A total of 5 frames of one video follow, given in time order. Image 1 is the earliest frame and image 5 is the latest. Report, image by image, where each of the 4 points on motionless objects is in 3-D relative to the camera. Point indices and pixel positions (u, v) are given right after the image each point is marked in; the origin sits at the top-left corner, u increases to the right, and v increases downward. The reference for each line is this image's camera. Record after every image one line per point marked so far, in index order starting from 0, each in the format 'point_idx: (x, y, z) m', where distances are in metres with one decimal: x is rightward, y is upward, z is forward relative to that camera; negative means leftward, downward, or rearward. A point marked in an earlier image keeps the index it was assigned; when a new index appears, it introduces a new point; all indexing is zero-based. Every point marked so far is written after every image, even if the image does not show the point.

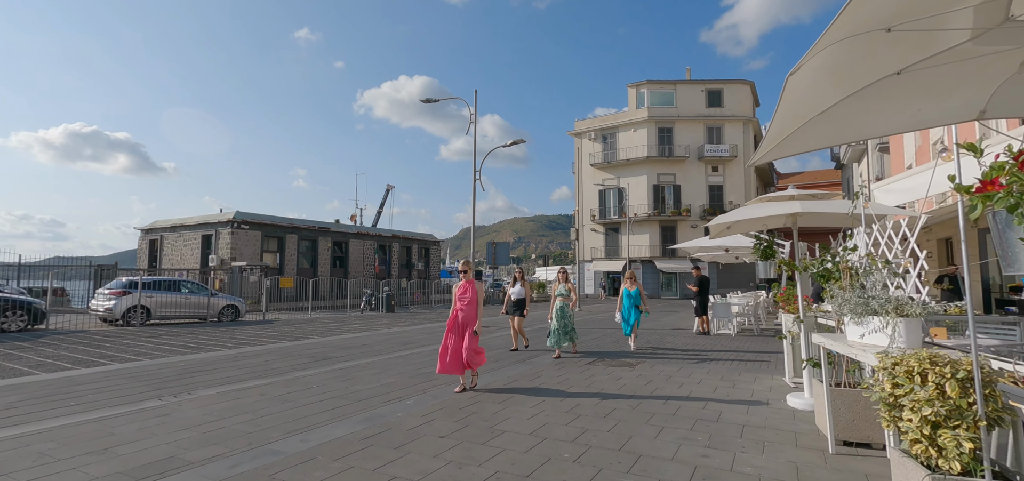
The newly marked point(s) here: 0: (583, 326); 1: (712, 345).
0: (+2.2, -2.7, +16.4) m
1: (+4.5, -2.3, +11.3) m
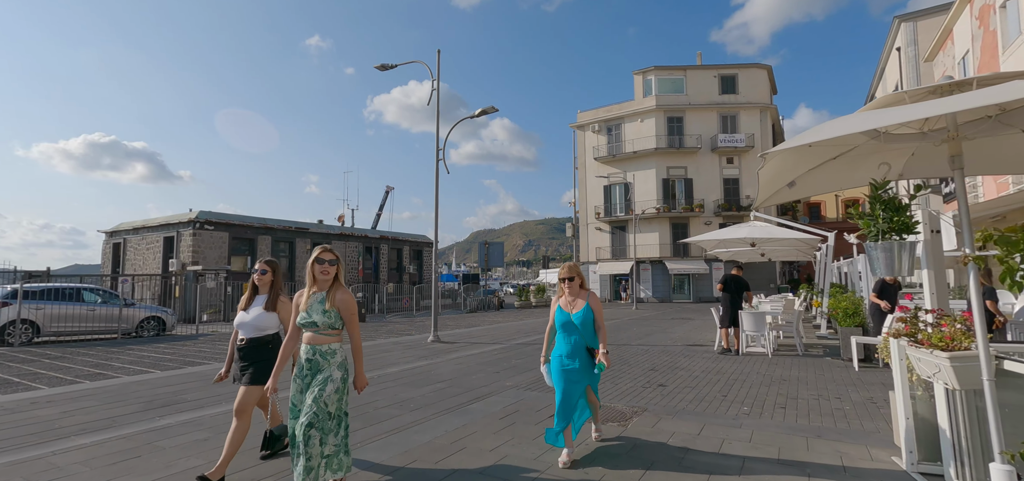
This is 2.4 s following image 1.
0: (+1.5, -2.6, +13.1) m
1: (+3.7, -2.1, +8.0) m
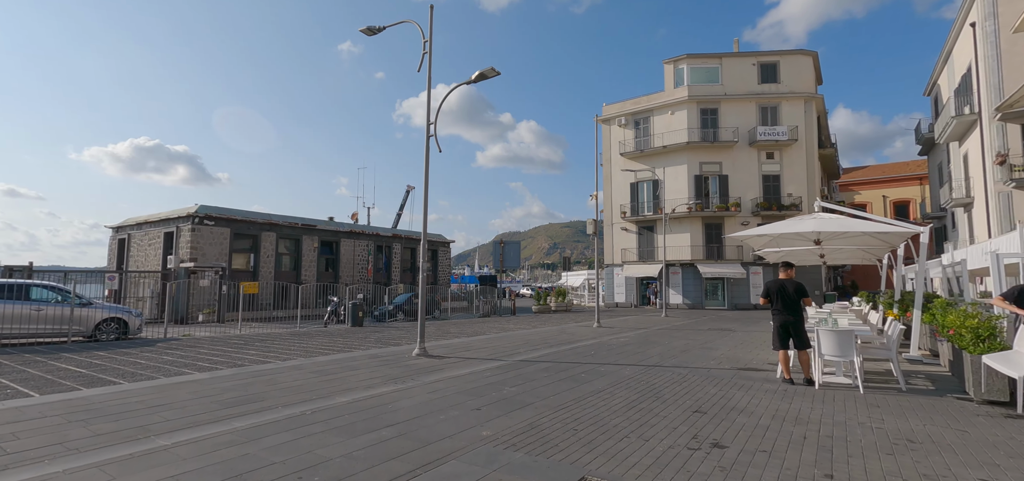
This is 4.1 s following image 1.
0: (+1.6, -2.4, +10.7) m
1: (+3.5, -1.9, +5.5) m
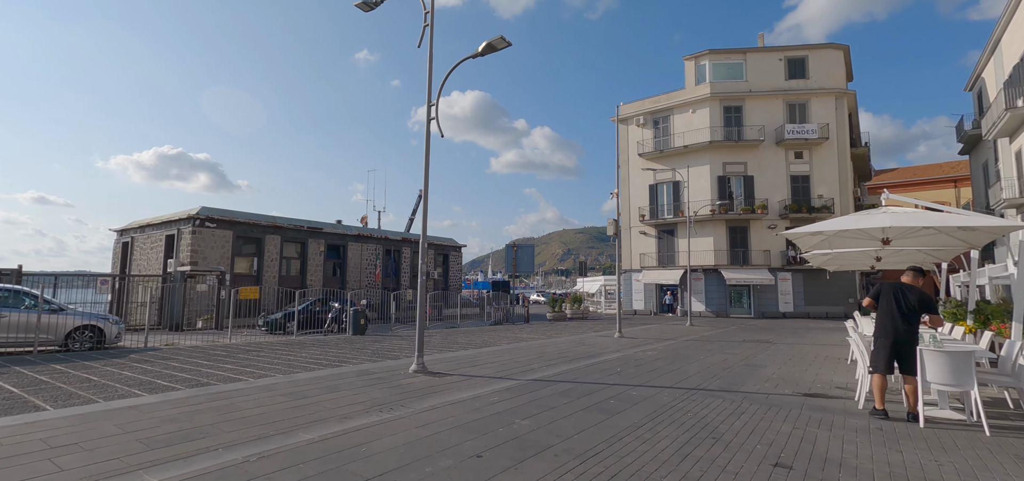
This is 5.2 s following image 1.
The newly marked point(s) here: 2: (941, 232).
0: (+1.9, -2.4, +9.1) m
1: (+3.6, -1.8, +3.9) m
2: (+7.9, +0.1, +9.2) m
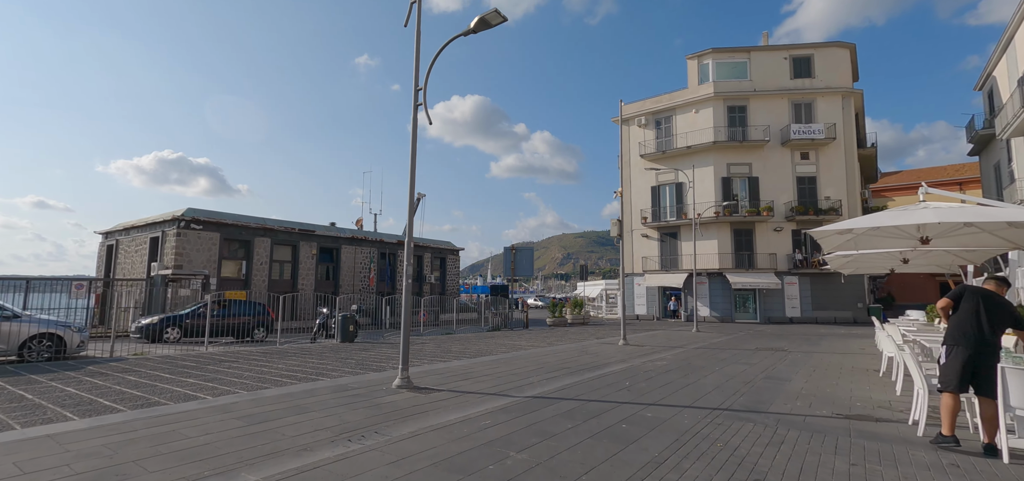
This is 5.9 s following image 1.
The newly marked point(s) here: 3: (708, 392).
0: (+1.8, -2.4, +8.2) m
1: (+3.5, -1.8, +2.9) m
2: (+7.8, +0.2, +8.2) m
3: (+3.0, -2.3, +7.8) m
